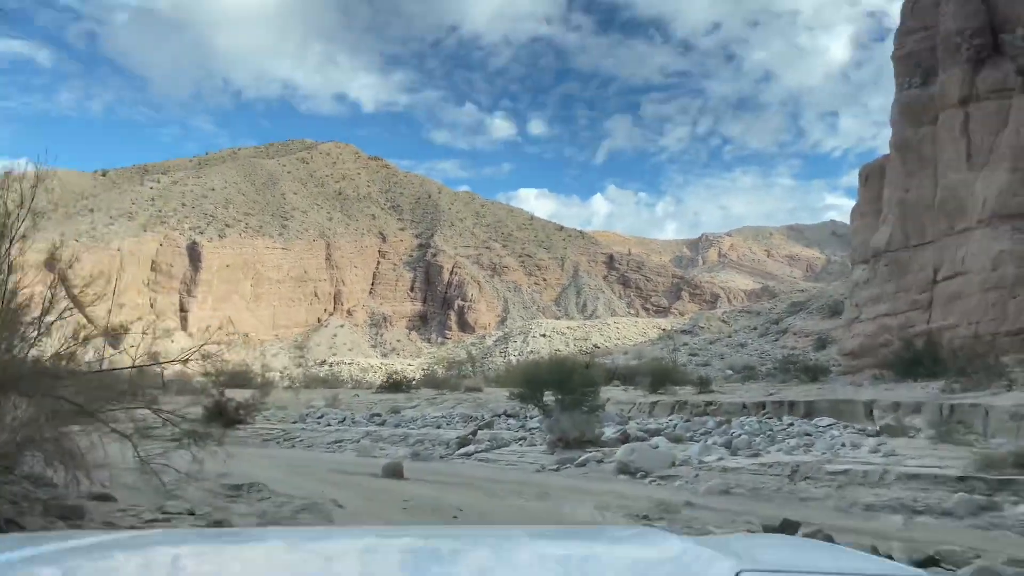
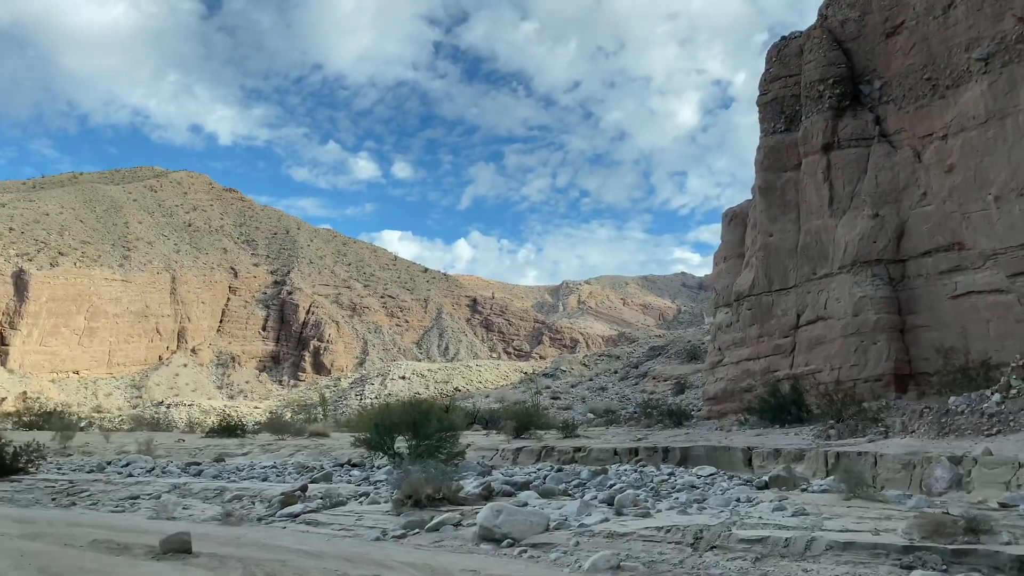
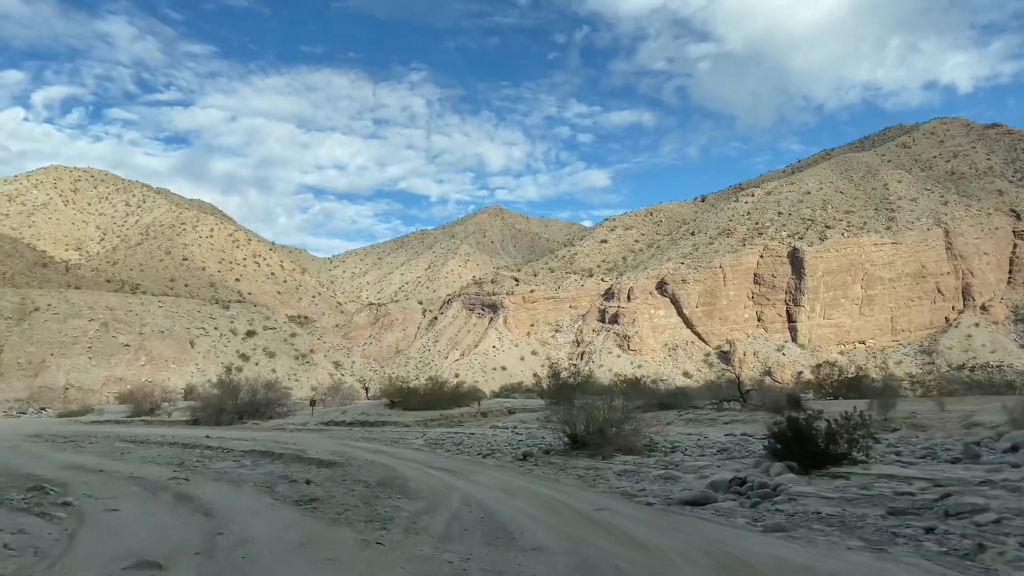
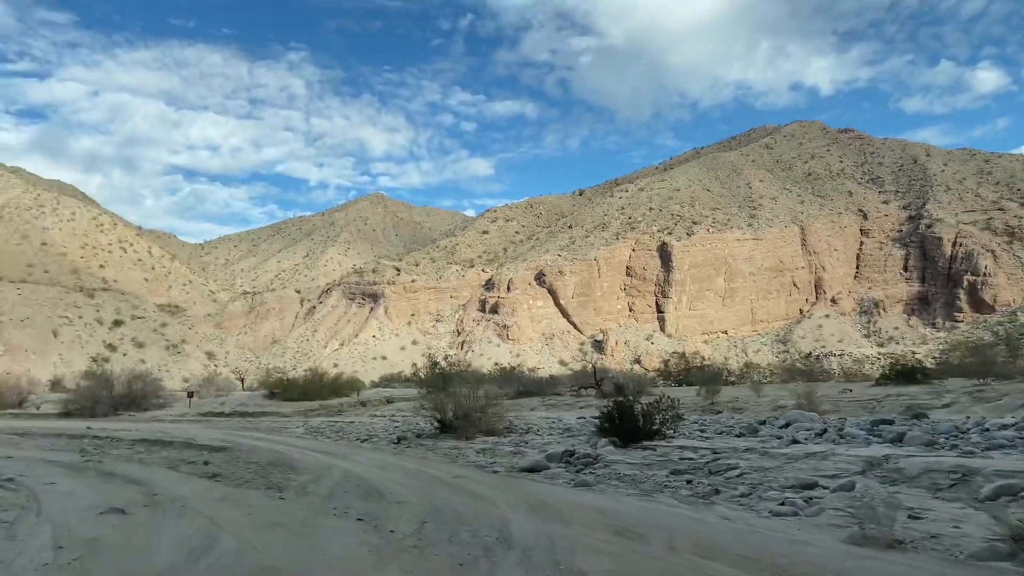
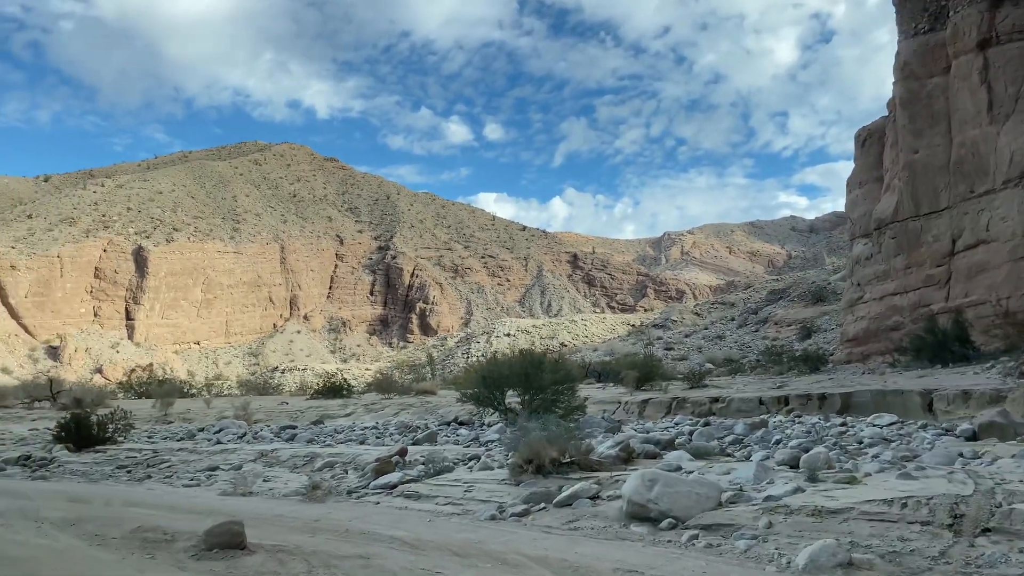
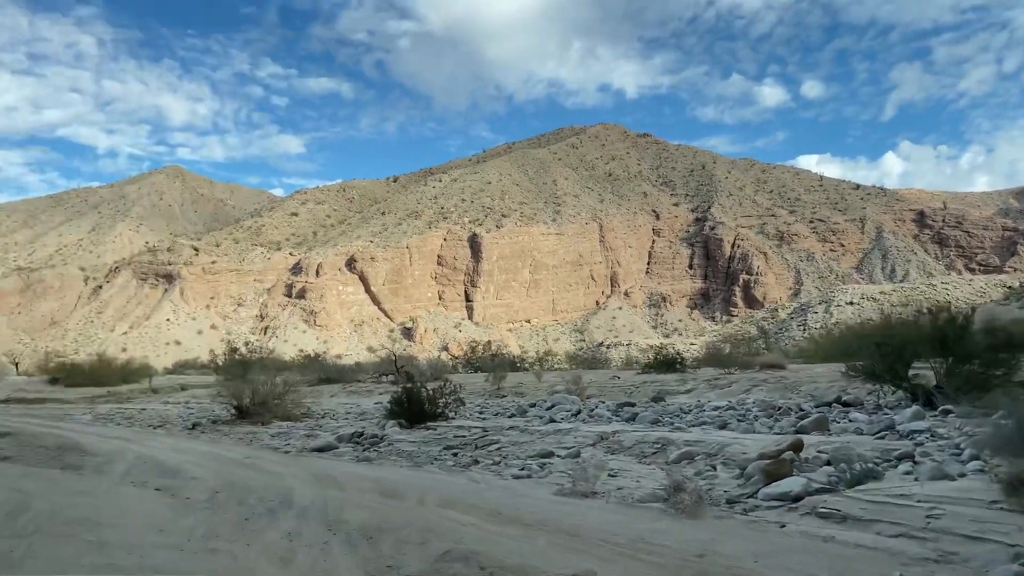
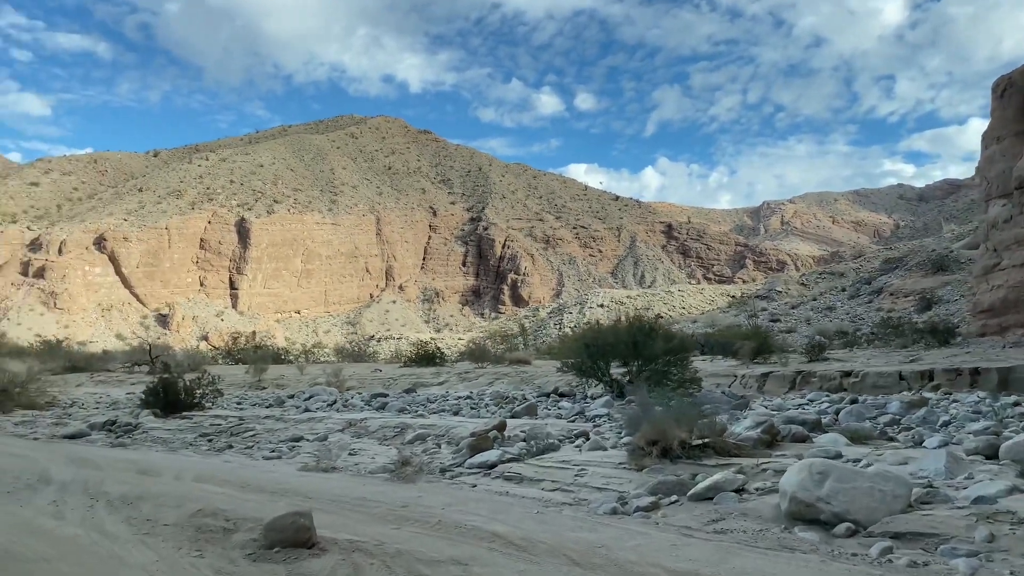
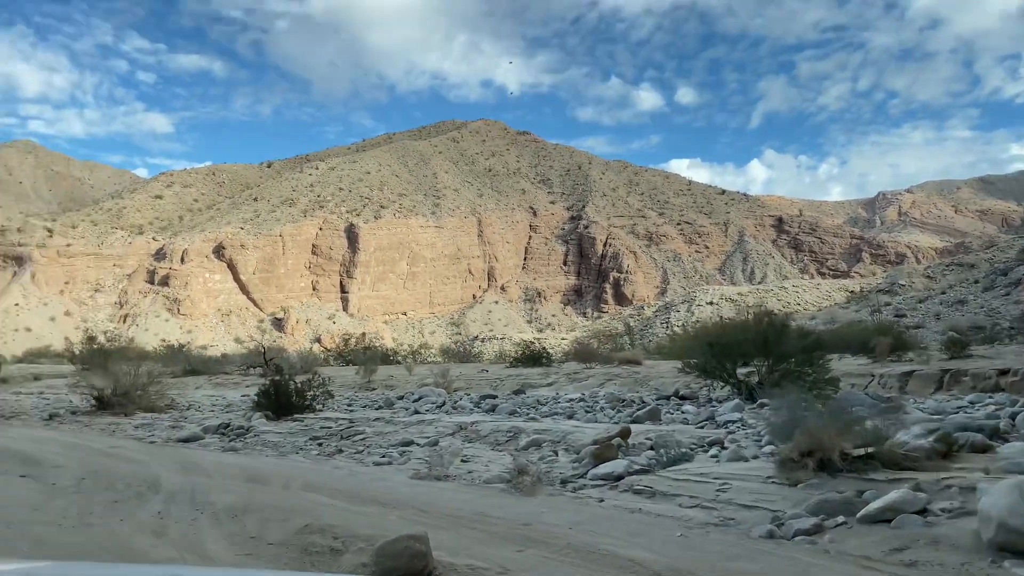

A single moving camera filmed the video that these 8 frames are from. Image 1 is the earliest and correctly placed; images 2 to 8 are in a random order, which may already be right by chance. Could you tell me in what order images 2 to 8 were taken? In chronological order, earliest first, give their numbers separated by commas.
2, 5, 7, 8, 6, 4, 3
